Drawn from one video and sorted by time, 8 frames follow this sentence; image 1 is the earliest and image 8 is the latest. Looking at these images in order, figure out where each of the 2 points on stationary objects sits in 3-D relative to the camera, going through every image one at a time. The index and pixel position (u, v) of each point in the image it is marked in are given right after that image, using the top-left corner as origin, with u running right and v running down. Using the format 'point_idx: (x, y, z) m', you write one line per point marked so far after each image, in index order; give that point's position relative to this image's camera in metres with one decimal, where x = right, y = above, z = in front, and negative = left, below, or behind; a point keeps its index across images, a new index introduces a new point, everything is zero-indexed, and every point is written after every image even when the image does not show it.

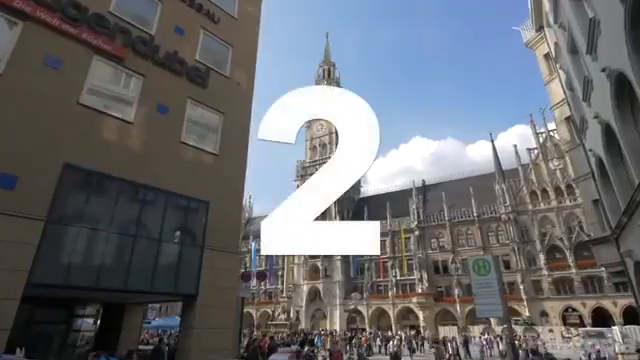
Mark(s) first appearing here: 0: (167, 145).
0: (-4.8, +1.1, +11.1) m
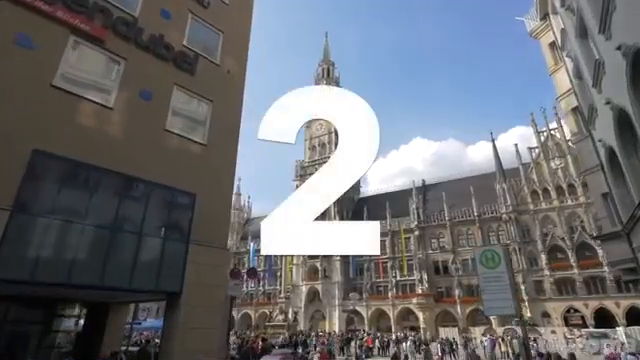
0: (-5.0, +1.4, +10.4) m
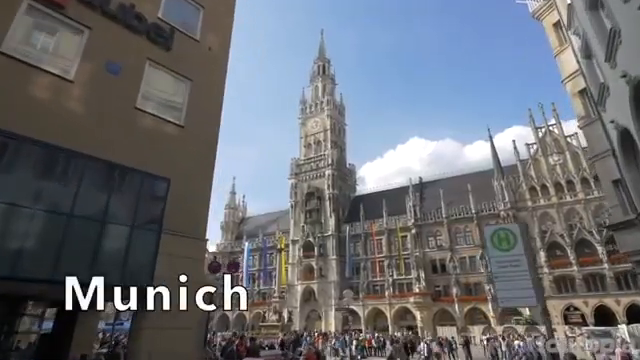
0: (-5.3, +1.9, +9.3) m
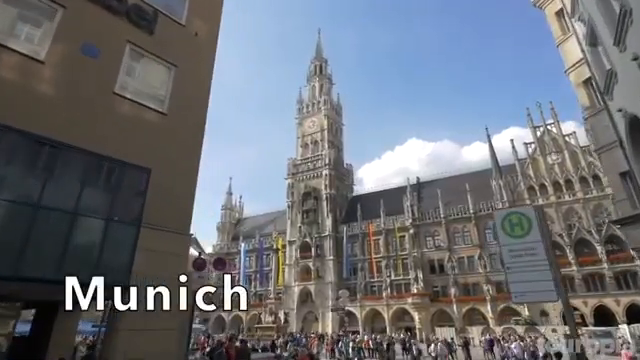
0: (-5.5, +2.1, +8.7) m
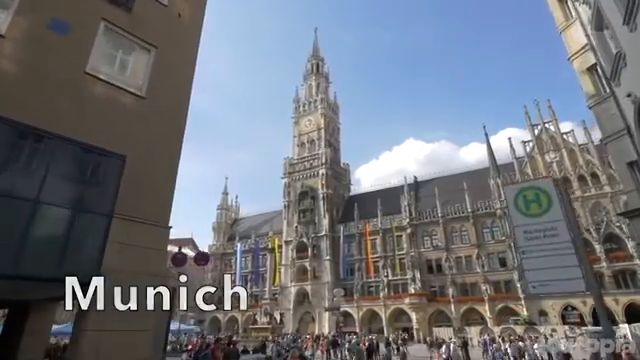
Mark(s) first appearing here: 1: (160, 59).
0: (-5.8, +2.4, +8.0) m
1: (-4.5, +3.4, +9.9) m
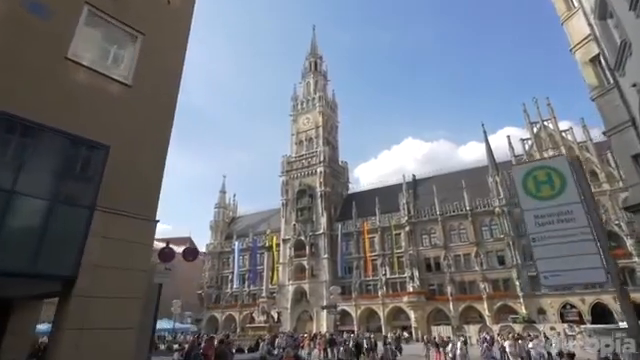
0: (-5.9, +2.6, +7.6) m
1: (-4.7, +3.6, +9.5) m
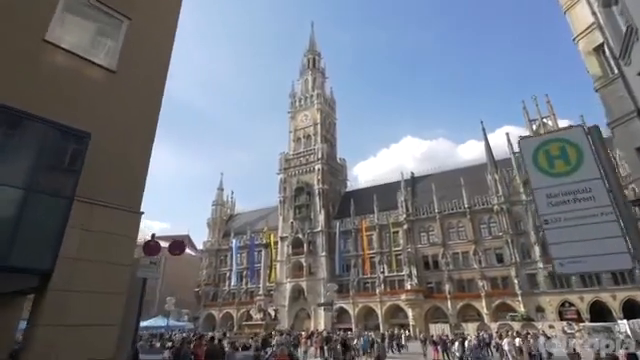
0: (-6.1, +2.8, +7.1) m
1: (-4.8, +3.9, +9.1) m
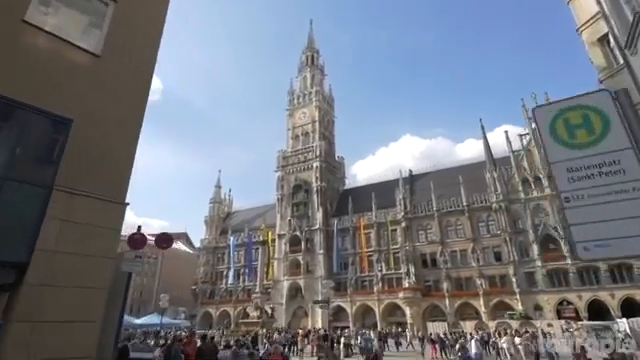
0: (-6.2, +3.1, +6.7) m
1: (-4.9, +4.1, +8.7) m
